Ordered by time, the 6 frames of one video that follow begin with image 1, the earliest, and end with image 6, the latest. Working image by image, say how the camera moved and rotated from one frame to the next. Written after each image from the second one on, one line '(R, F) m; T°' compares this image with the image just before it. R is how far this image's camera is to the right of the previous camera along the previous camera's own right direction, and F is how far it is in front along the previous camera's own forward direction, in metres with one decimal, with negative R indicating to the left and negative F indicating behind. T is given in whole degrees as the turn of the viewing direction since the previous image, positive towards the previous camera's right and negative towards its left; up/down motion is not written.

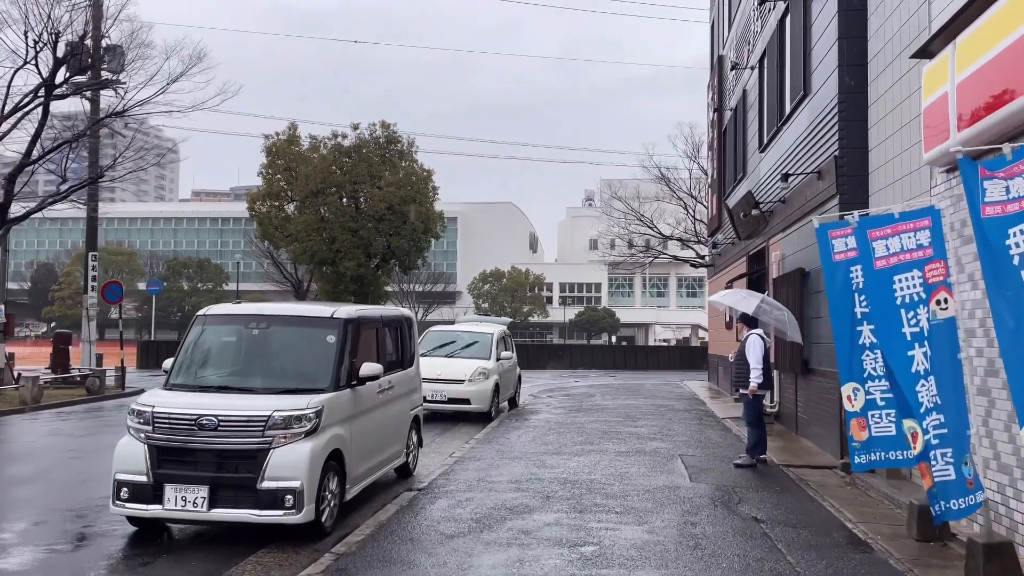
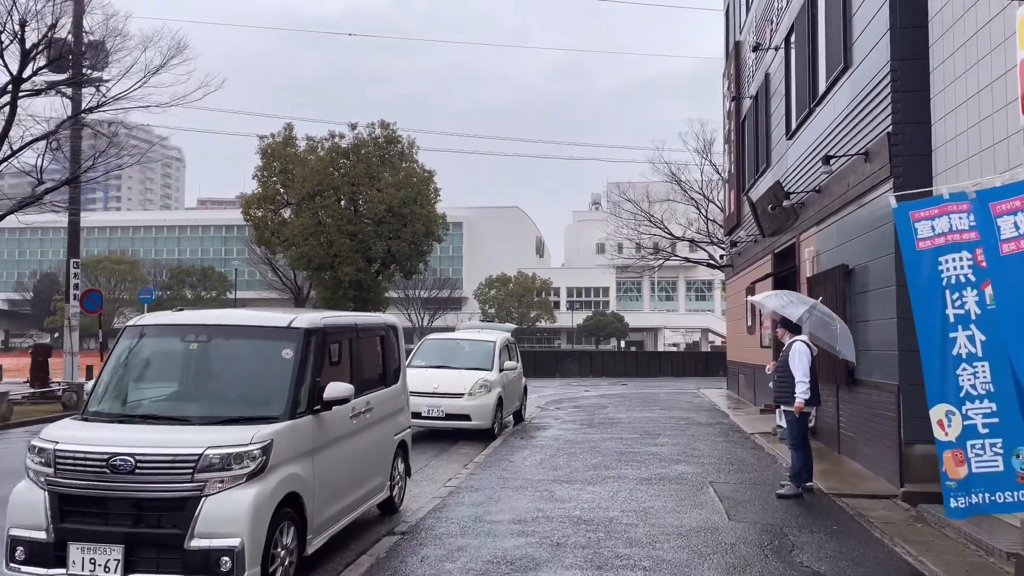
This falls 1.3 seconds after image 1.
(+0.1, +1.5) m; 0°
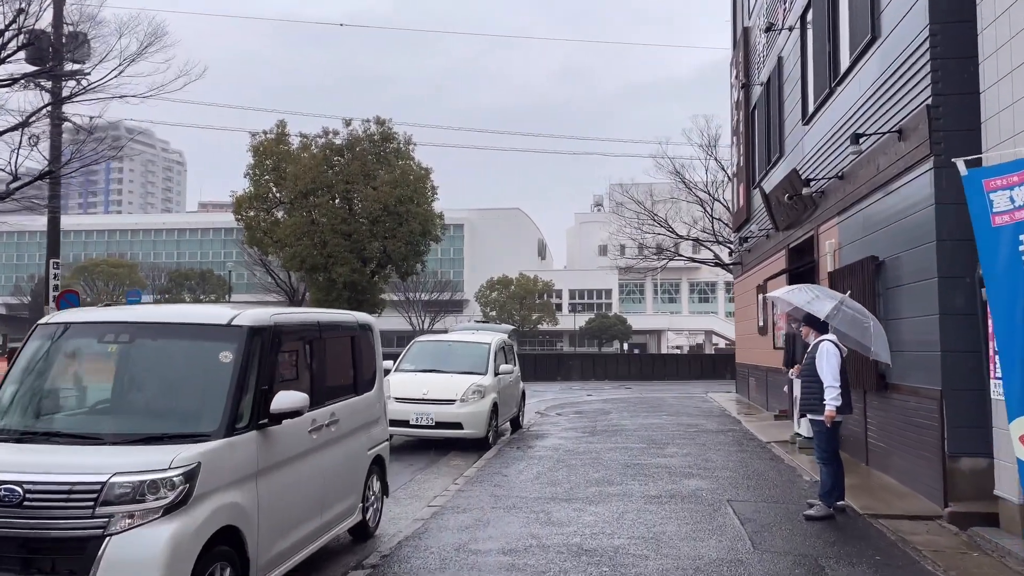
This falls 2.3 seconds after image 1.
(+0.1, +1.0) m; 0°
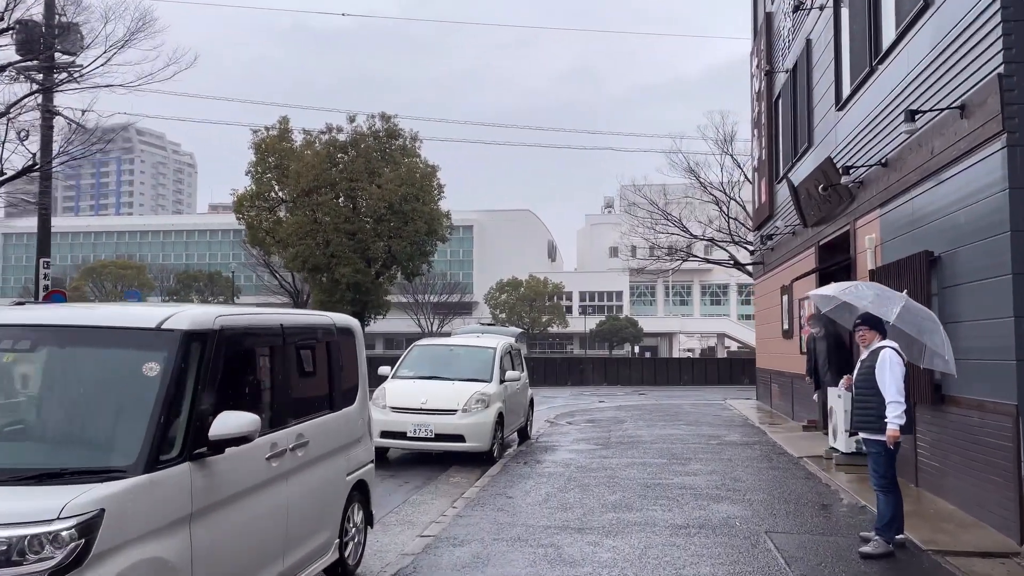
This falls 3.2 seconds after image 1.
(0.0, +1.1) m; -1°
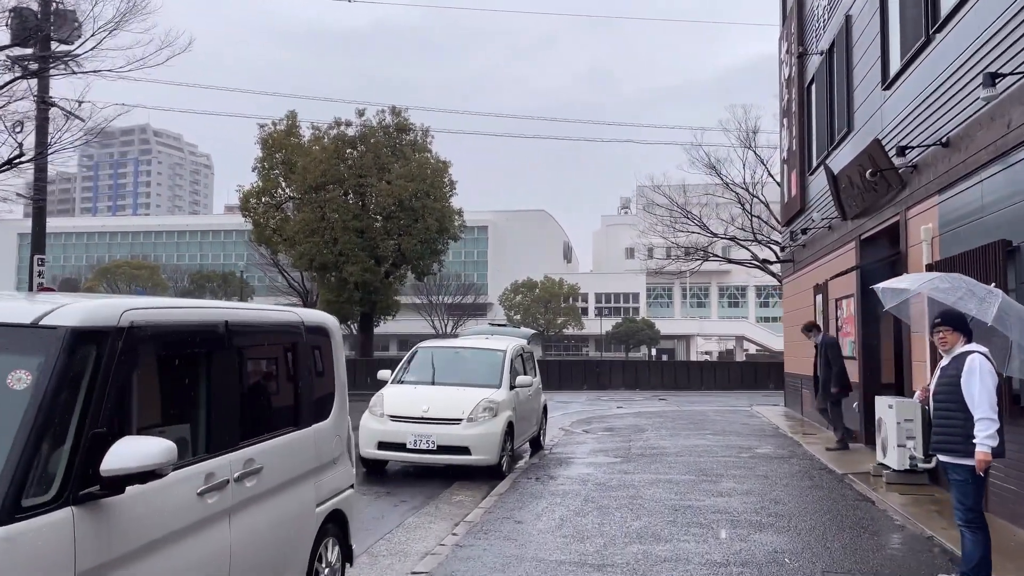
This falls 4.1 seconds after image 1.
(+0.1, +1.1) m; -1°
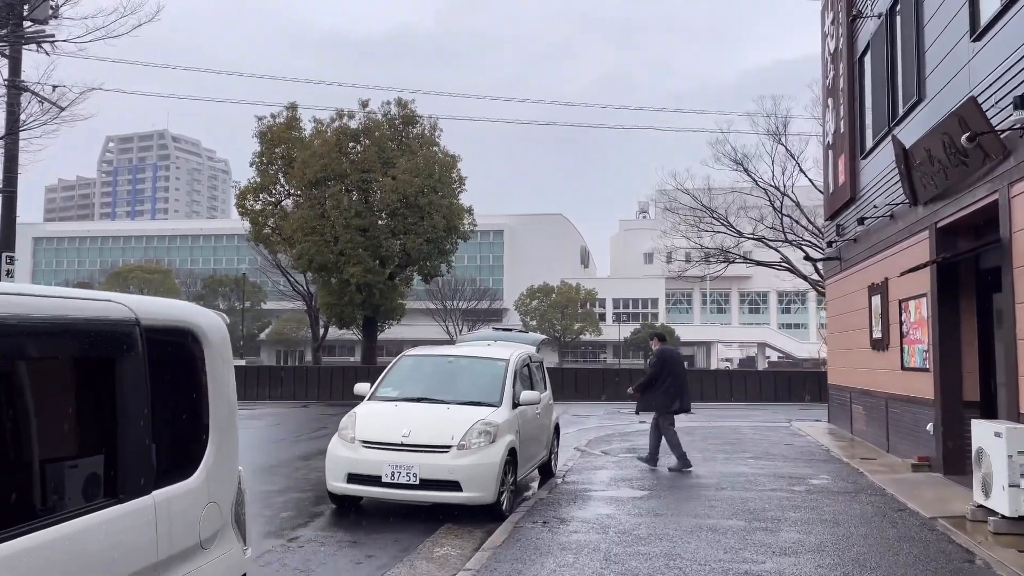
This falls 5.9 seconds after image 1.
(+0.1, +2.0) m; -1°
